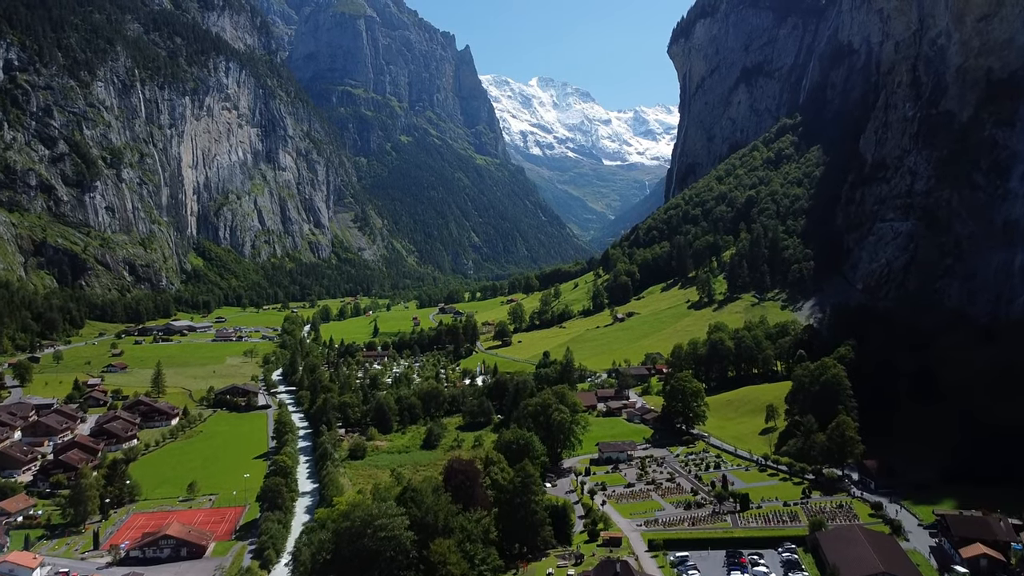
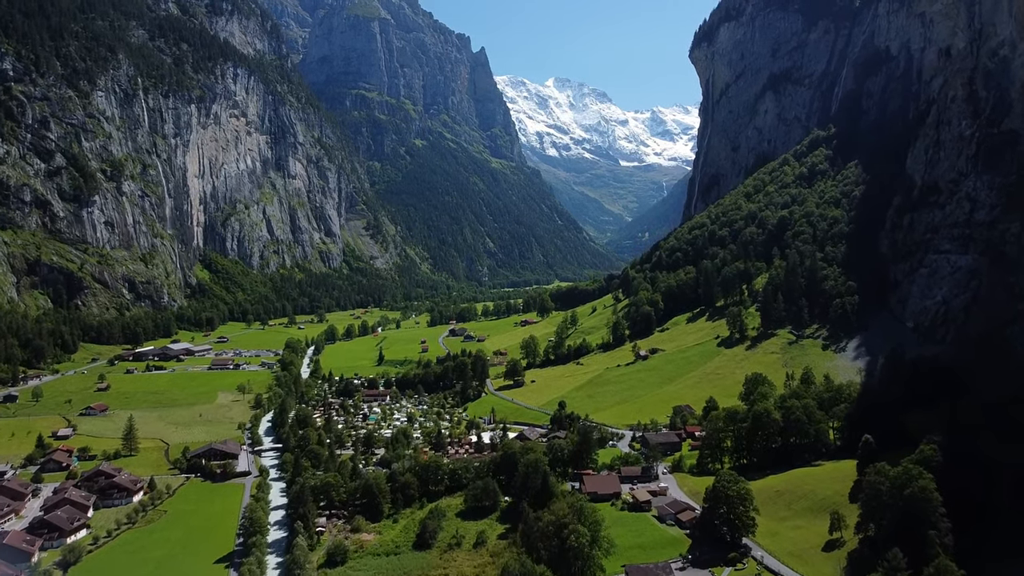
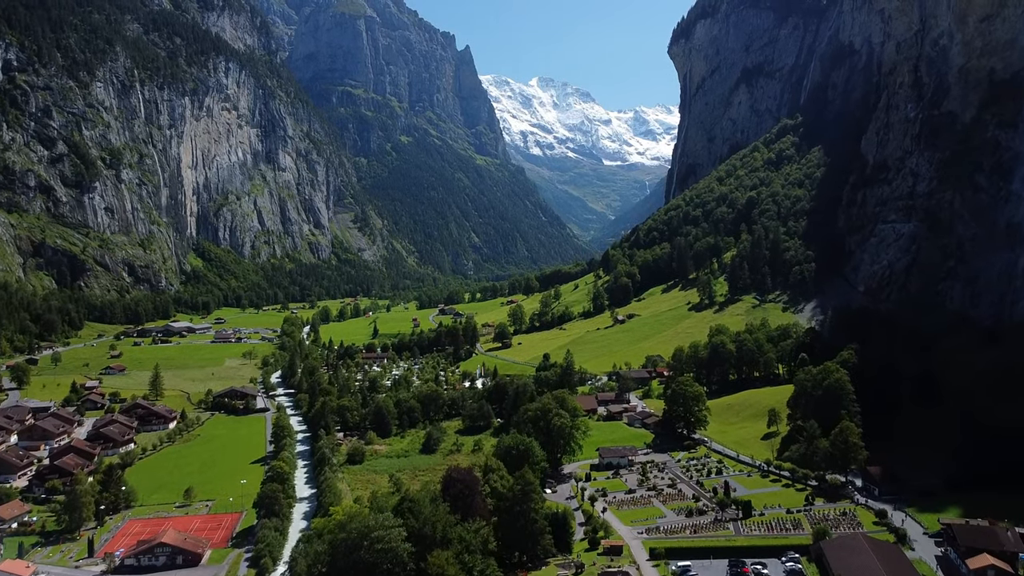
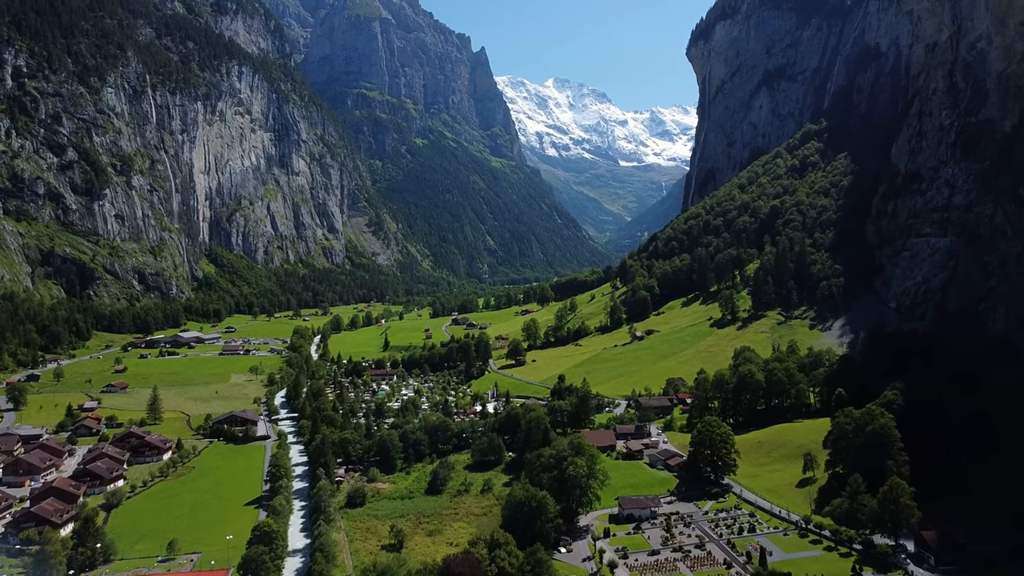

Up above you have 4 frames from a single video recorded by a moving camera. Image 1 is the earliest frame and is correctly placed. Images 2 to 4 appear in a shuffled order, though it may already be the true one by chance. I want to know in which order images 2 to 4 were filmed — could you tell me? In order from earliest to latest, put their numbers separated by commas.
3, 4, 2
